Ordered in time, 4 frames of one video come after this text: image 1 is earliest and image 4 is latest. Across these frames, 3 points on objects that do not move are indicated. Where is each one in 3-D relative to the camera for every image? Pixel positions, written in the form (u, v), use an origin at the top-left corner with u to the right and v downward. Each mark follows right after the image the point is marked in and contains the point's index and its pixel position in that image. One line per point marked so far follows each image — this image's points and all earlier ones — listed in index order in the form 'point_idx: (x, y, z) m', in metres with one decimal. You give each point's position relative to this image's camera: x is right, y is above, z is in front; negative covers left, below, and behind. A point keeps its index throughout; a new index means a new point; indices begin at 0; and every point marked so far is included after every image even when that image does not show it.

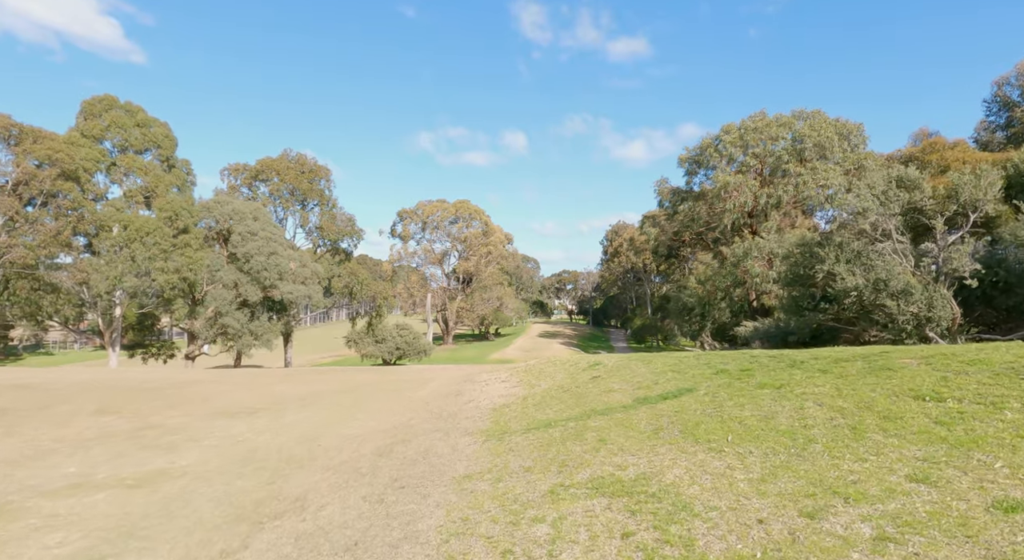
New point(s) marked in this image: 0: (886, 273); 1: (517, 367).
0: (+9.9, +0.2, +16.1) m
1: (+0.1, -2.4, +16.9) m
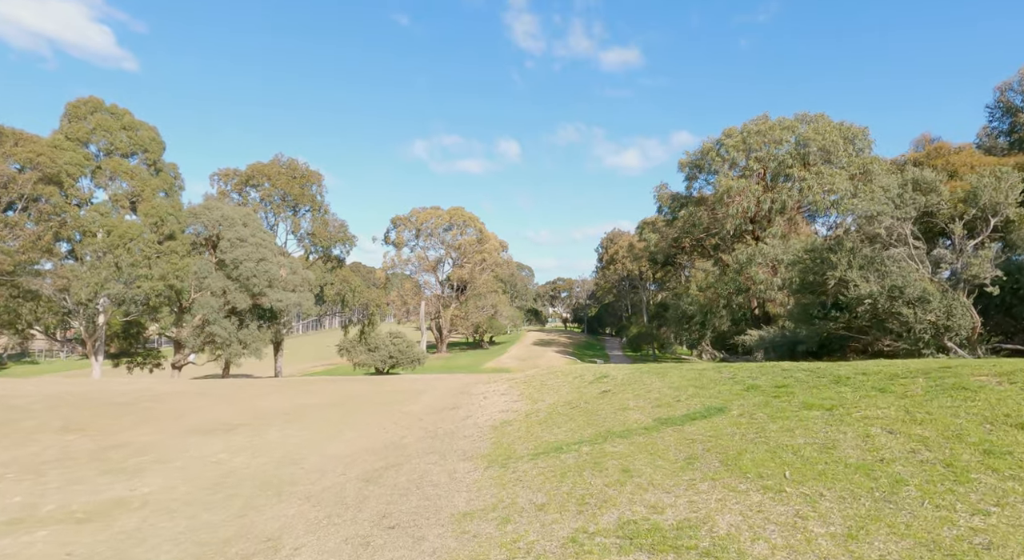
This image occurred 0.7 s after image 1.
0: (+9.9, 0.0, +15.4) m
1: (+0.1, -2.6, +16.0) m
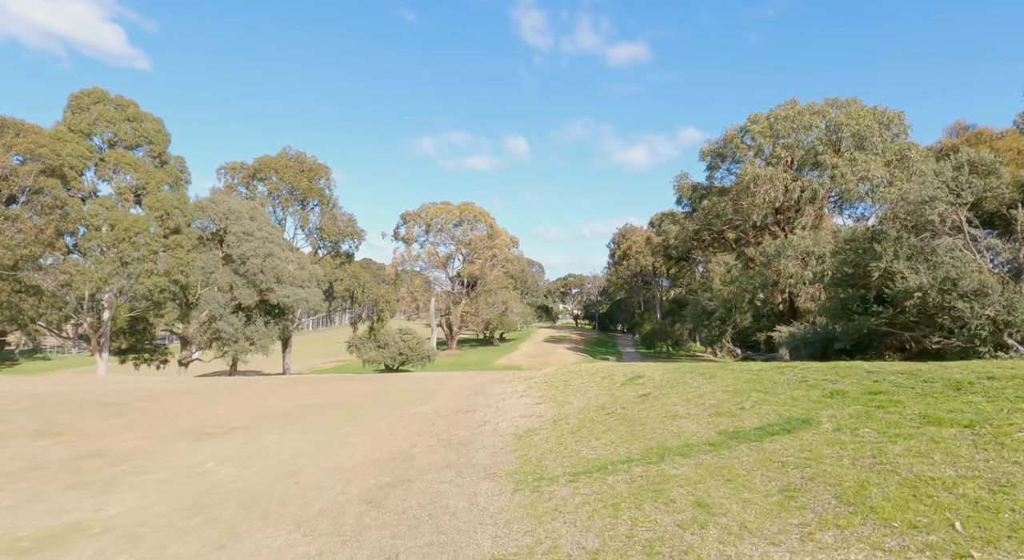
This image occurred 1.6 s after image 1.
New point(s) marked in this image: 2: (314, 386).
0: (+10.3, +0.2, +14.1) m
1: (+0.5, -2.4, +14.9) m
2: (-6.1, -3.3, +18.8) m
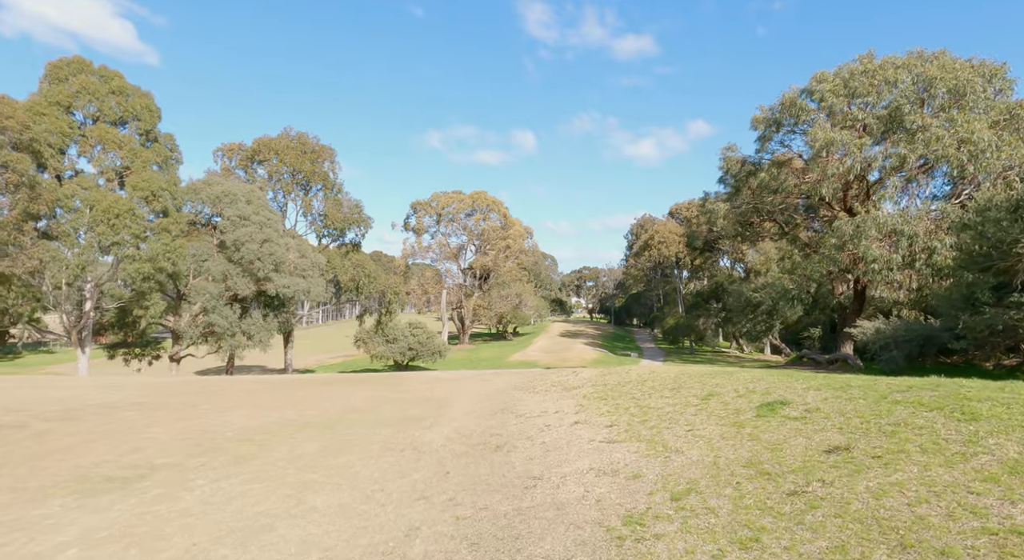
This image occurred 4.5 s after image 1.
0: (+11.0, +0.6, +10.3) m
1: (+1.2, -2.0, +11.3) m
2: (-5.3, -2.8, +15.3) m
